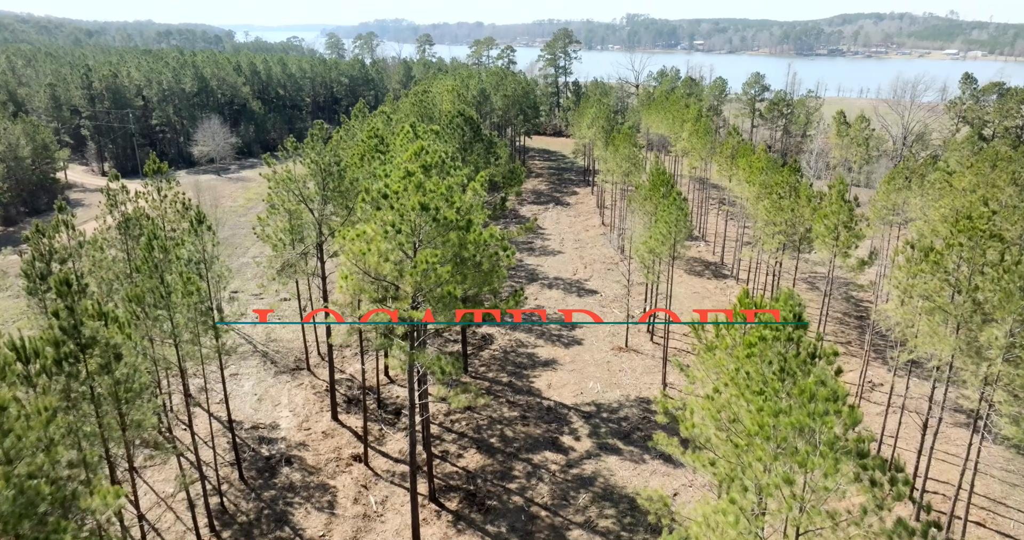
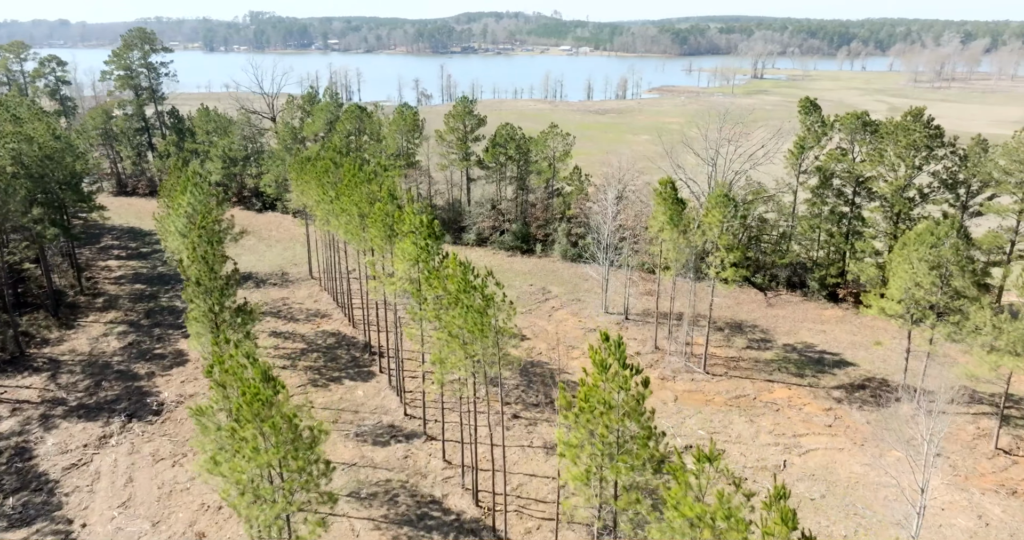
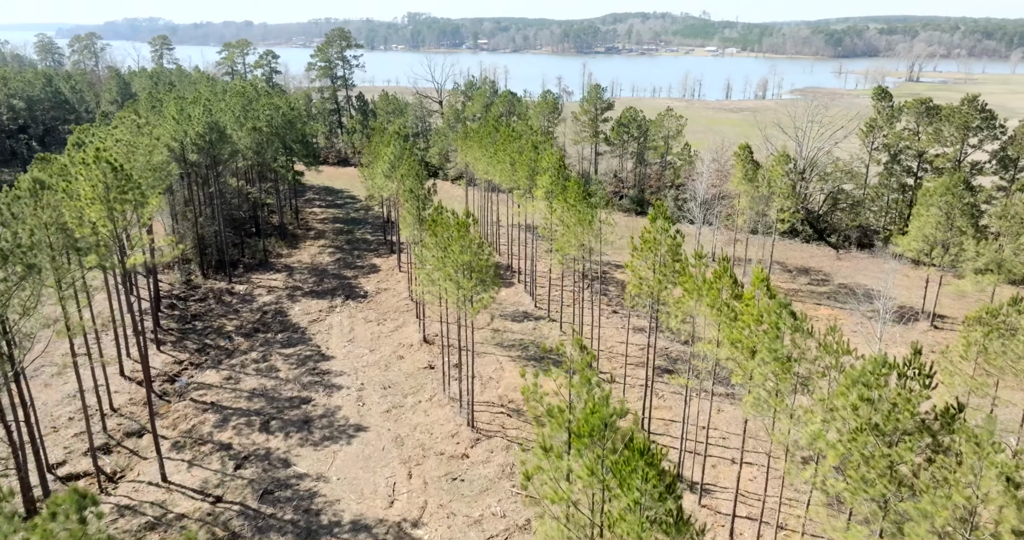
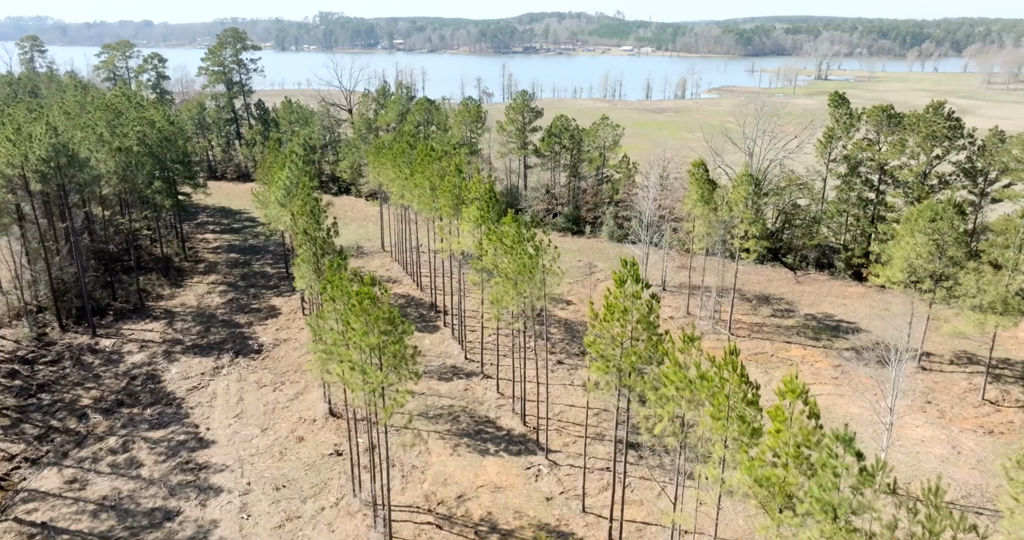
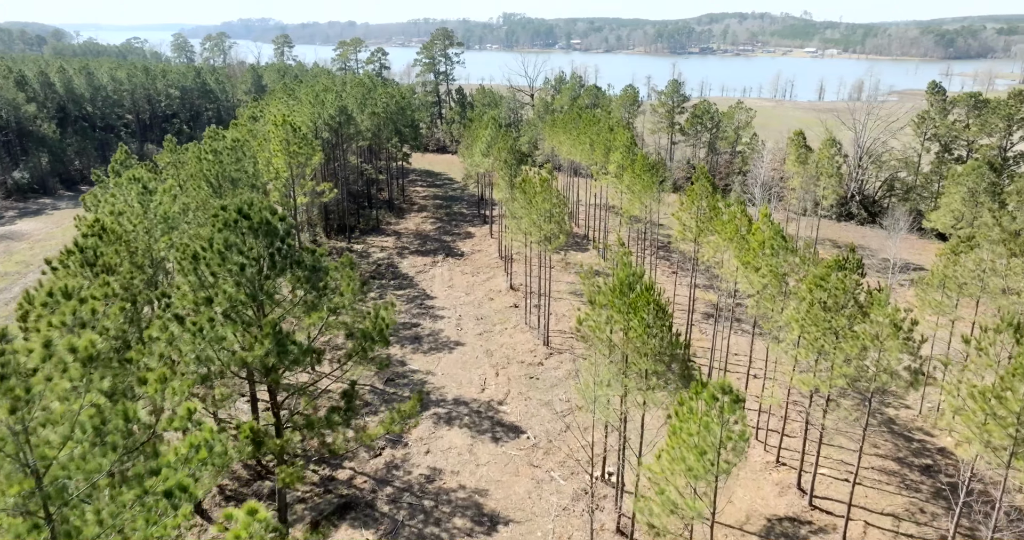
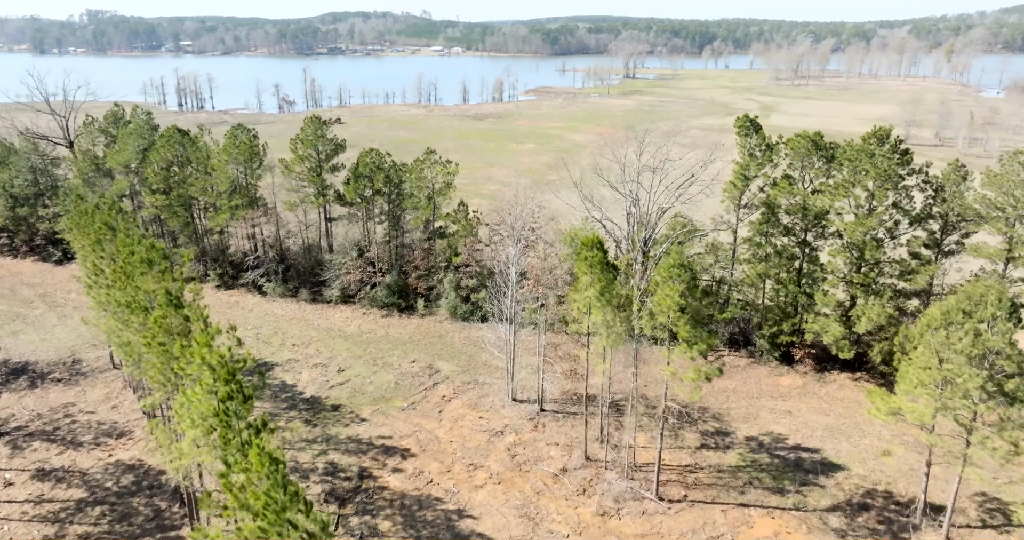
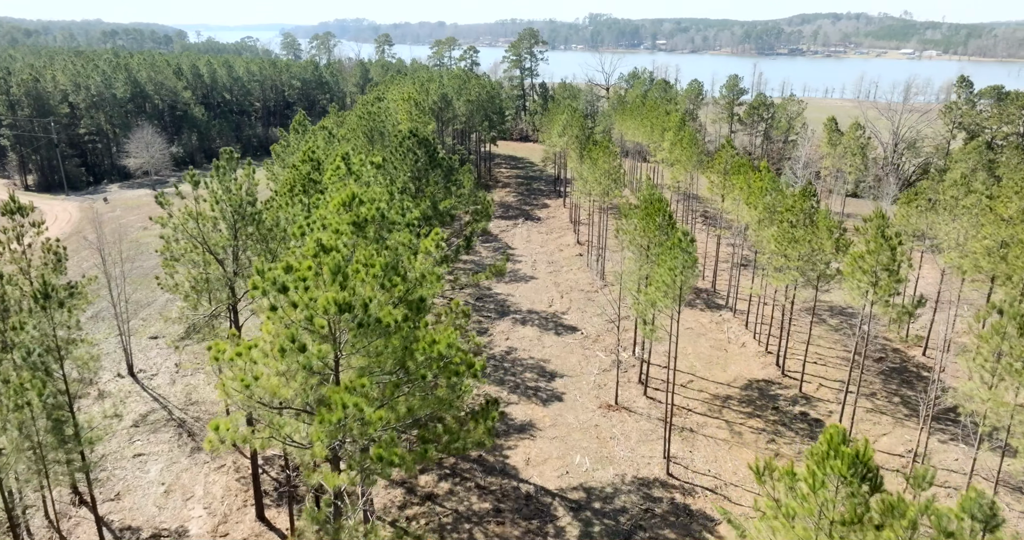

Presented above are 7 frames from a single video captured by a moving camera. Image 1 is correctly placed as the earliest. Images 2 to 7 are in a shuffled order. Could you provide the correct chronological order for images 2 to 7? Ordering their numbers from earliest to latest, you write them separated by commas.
7, 5, 3, 4, 2, 6
